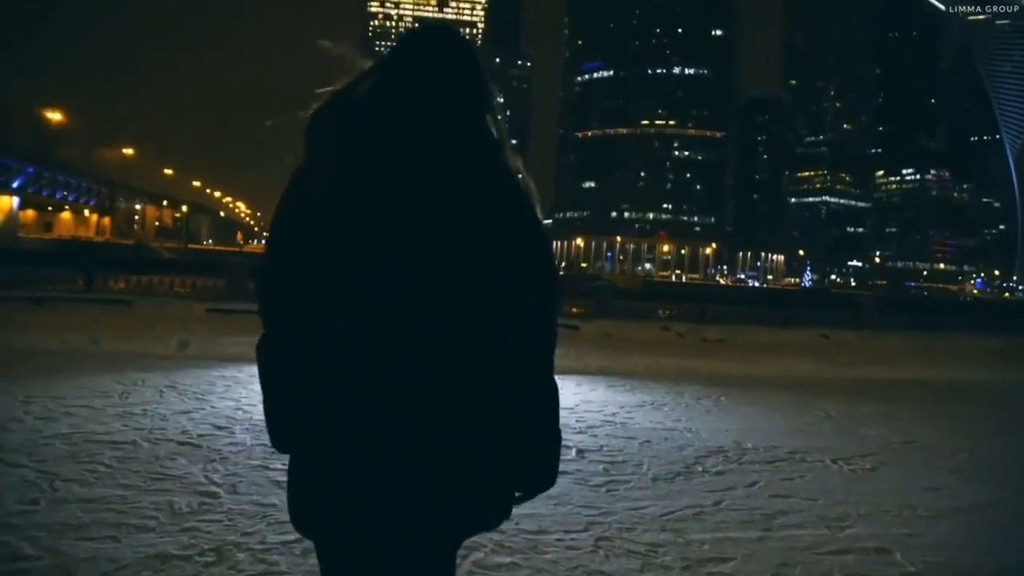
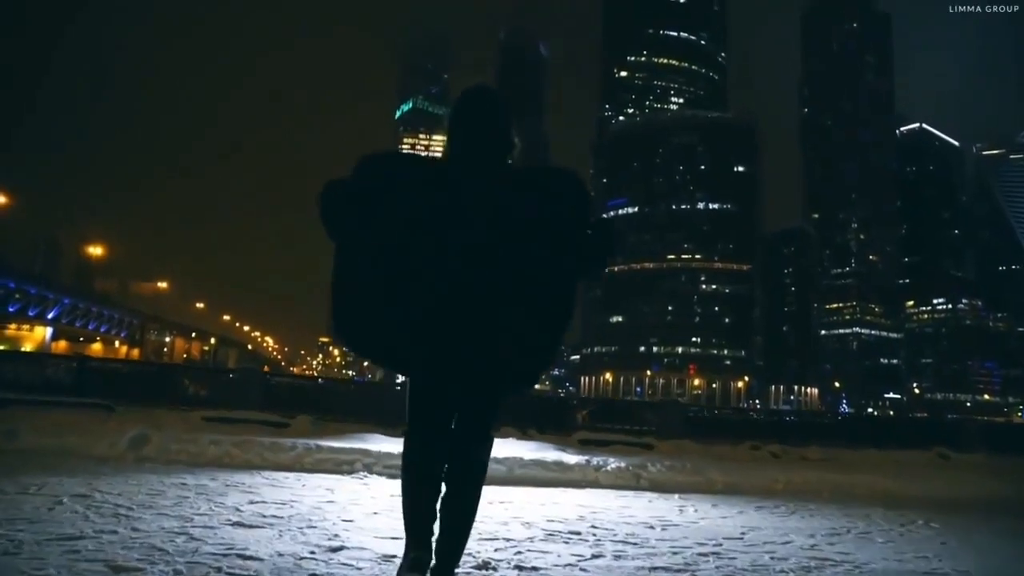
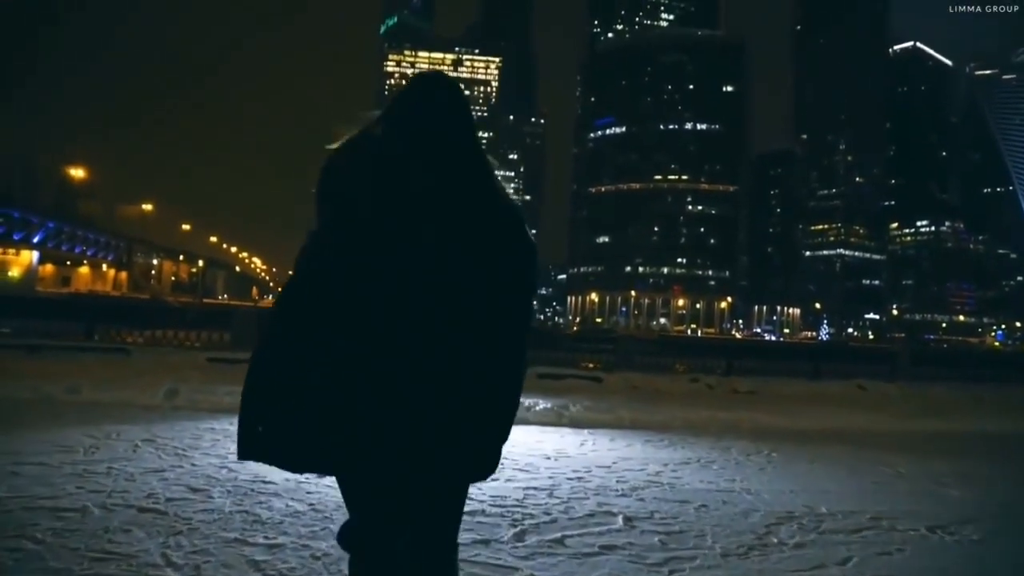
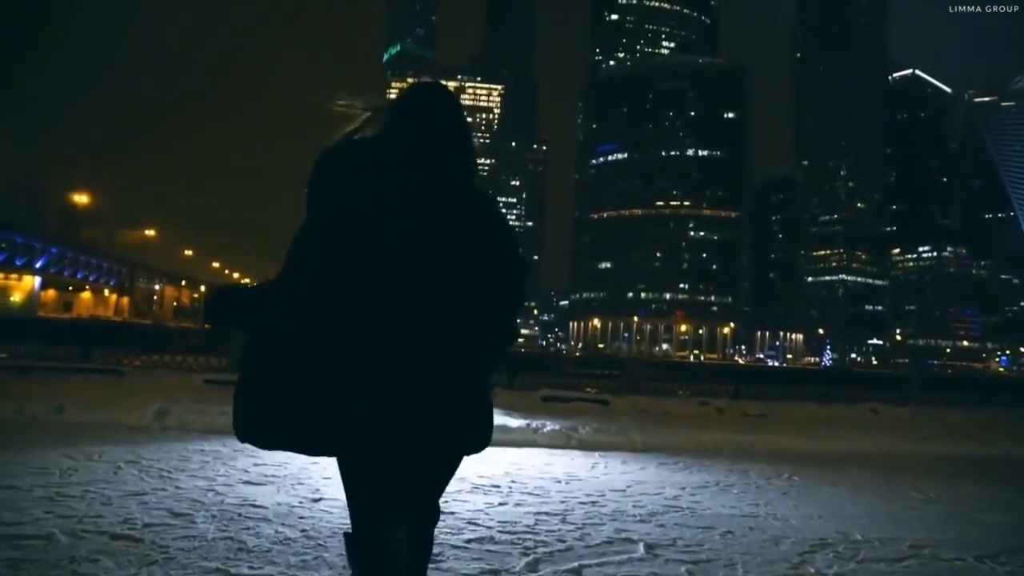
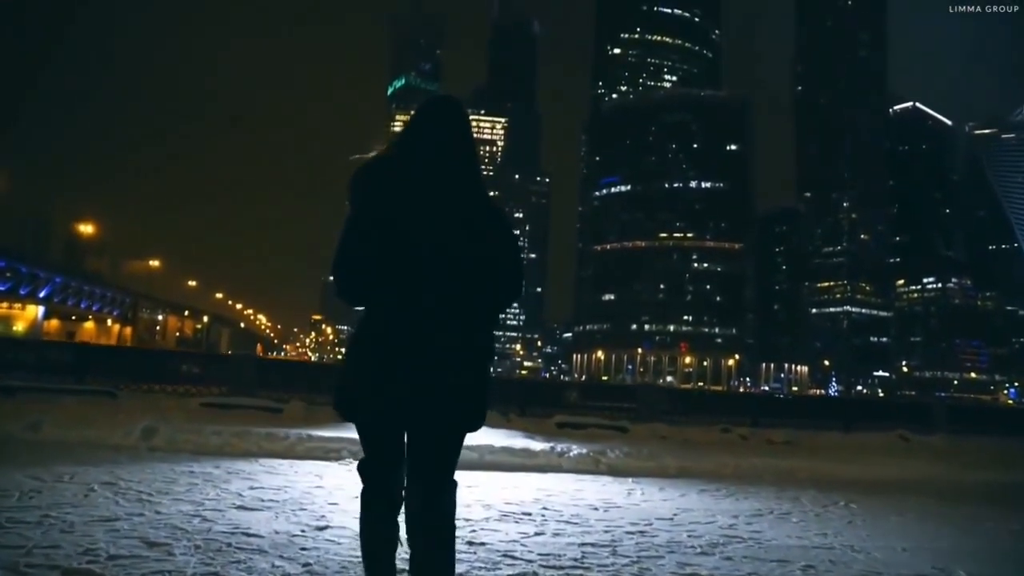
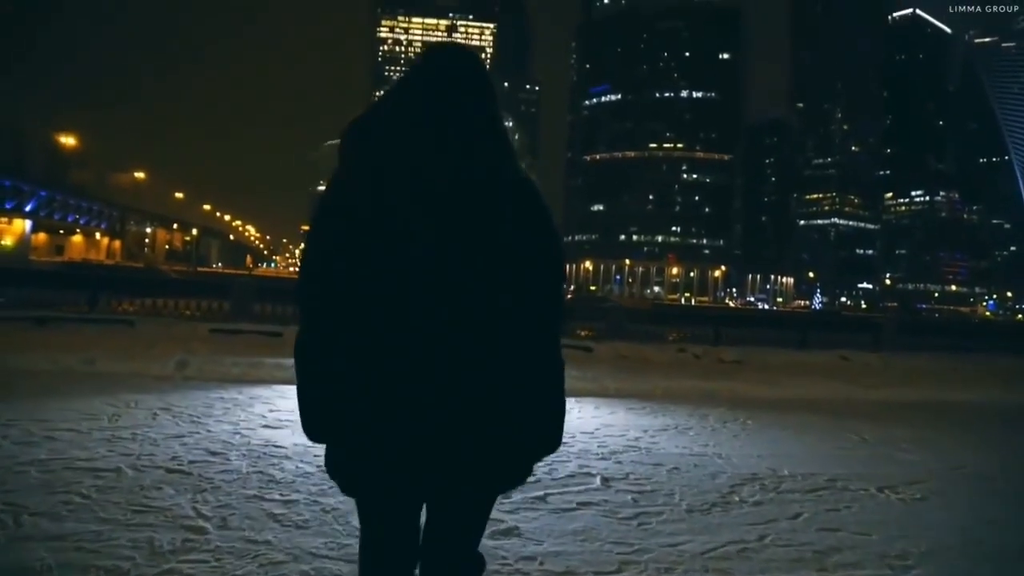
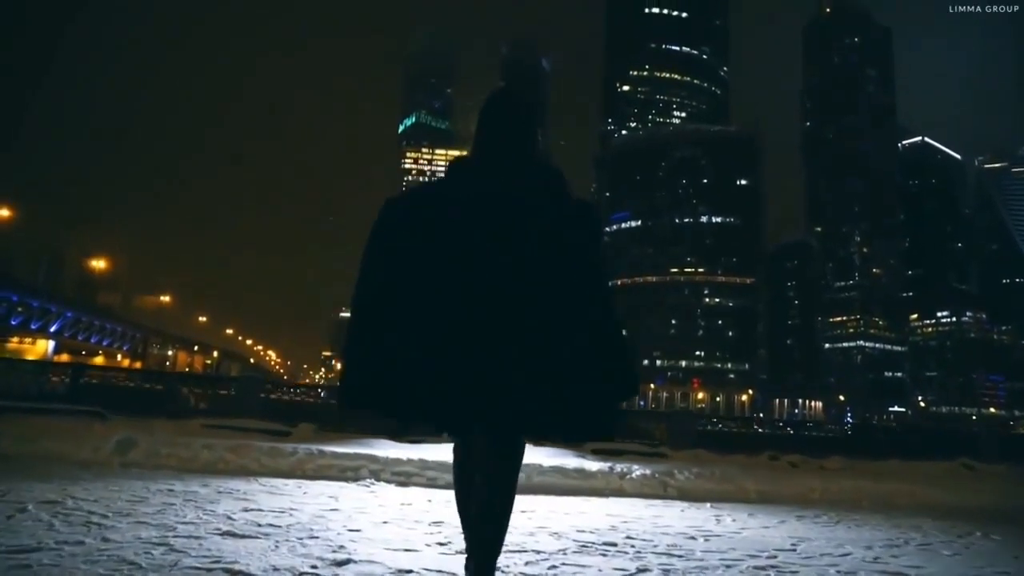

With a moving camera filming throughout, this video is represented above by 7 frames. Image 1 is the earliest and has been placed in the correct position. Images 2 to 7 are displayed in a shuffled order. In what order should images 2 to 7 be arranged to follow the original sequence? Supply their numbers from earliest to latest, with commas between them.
6, 3, 4, 5, 2, 7
